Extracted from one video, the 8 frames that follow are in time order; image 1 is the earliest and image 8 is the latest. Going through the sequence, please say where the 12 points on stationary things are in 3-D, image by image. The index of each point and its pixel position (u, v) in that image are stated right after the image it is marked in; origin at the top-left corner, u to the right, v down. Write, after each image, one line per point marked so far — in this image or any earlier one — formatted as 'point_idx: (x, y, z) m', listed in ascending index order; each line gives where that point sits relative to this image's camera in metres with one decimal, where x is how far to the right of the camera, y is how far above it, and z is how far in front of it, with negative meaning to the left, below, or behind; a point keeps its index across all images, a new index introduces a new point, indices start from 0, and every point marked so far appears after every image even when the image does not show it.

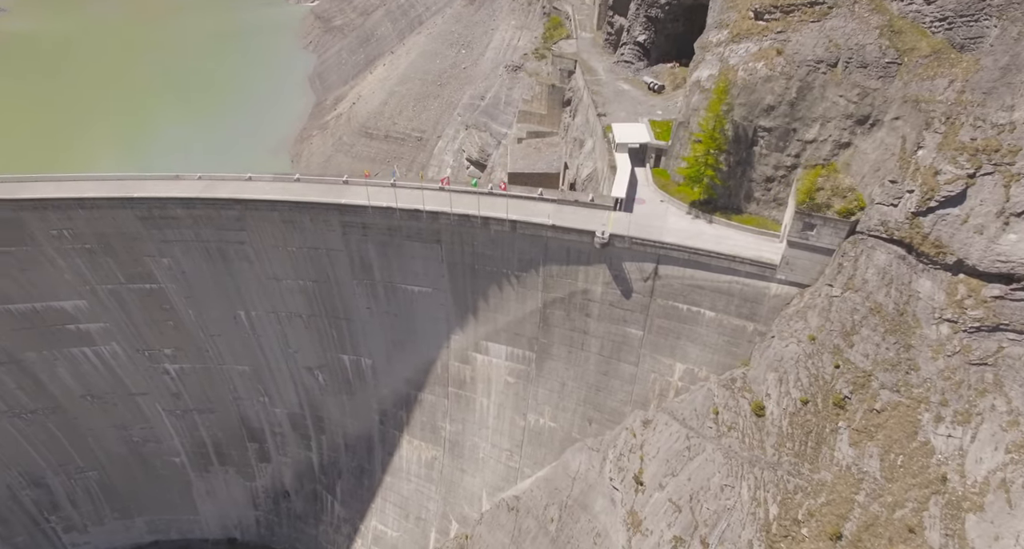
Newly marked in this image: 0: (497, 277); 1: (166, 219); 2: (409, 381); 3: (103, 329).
0: (-0.4, -0.1, +16.2) m
1: (-10.0, +1.7, +16.5) m
2: (-3.6, -3.7, +19.5) m
3: (-14.0, -1.9, +19.2) m
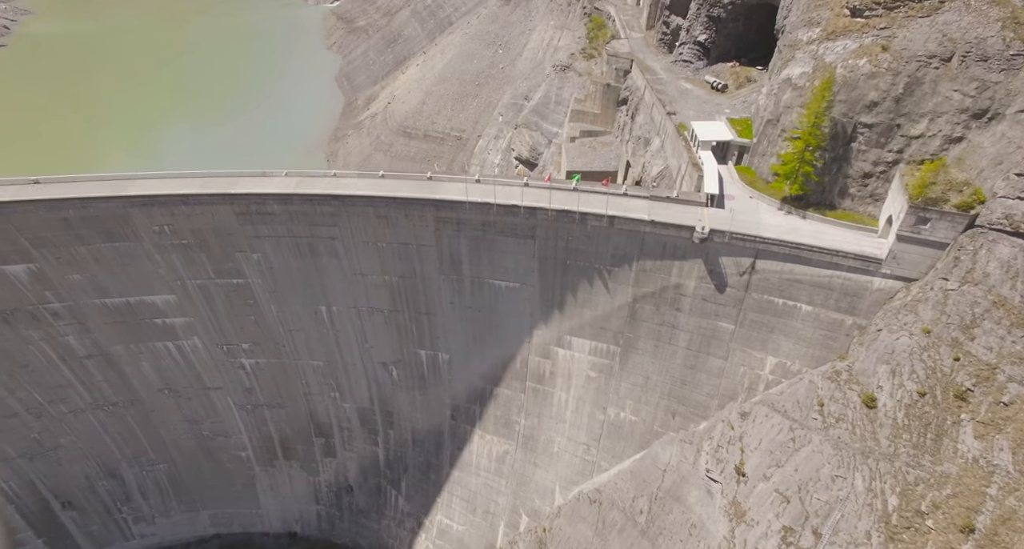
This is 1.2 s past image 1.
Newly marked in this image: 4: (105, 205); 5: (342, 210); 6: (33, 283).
0: (+2.3, +0.1, +16.5) m
1: (-7.4, +1.8, +16.8) m
2: (-1.0, -3.5, +19.8) m
3: (-11.4, -1.7, +19.5) m
4: (-11.6, +2.0, +16.3) m
5: (-4.9, +1.9, +16.7) m
6: (-14.7, -0.3, +17.4) m
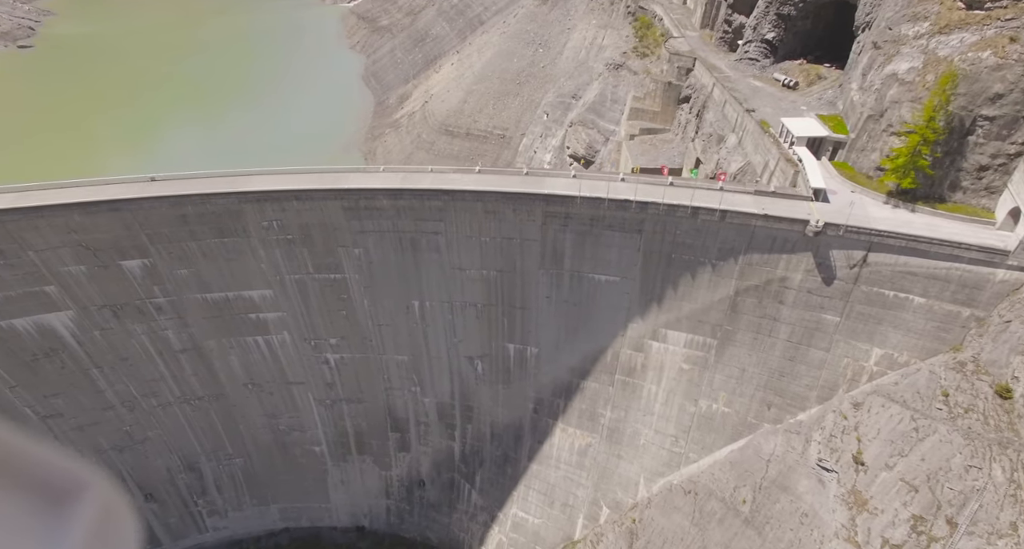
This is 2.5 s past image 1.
0: (+5.4, +0.3, +16.7) m
1: (-4.2, +2.0, +17.0) m
2: (+2.2, -3.4, +20.0) m
3: (-8.2, -1.6, +19.7) m
4: (-8.5, +2.2, +16.6) m
5: (-1.8, +2.1, +16.9) m
6: (-11.6, -0.1, +17.6) m
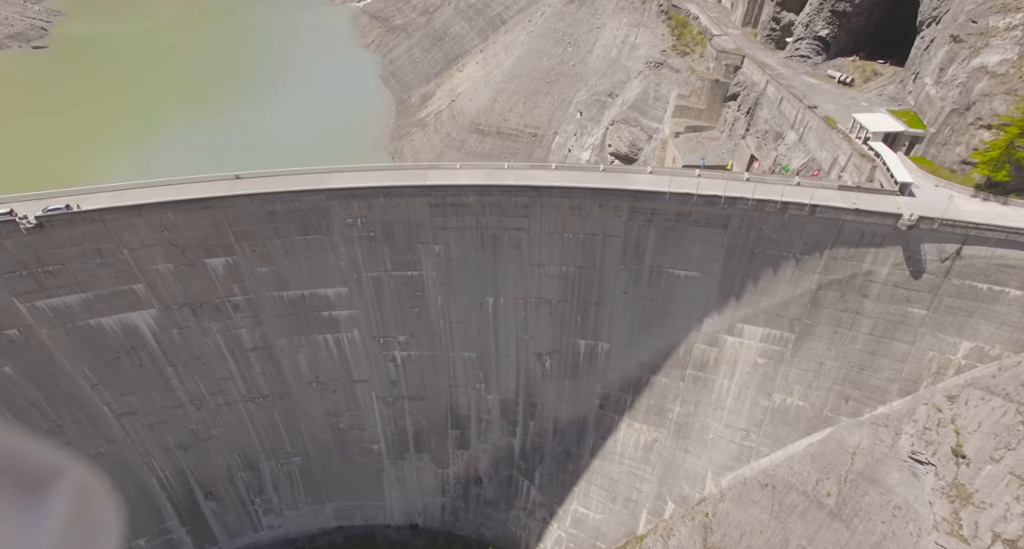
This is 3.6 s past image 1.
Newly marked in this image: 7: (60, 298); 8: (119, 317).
0: (+8.0, +0.4, +16.9) m
1: (-1.7, +2.1, +17.1) m
2: (+4.7, -3.2, +20.1) m
3: (-5.7, -1.5, +19.8) m
4: (-5.9, +2.3, +16.6) m
5: (+0.8, +2.2, +17.0) m
6: (-9.0, 0.0, +17.6) m
7: (-13.3, -0.7, +16.6) m
8: (-12.4, -1.4, +17.7) m
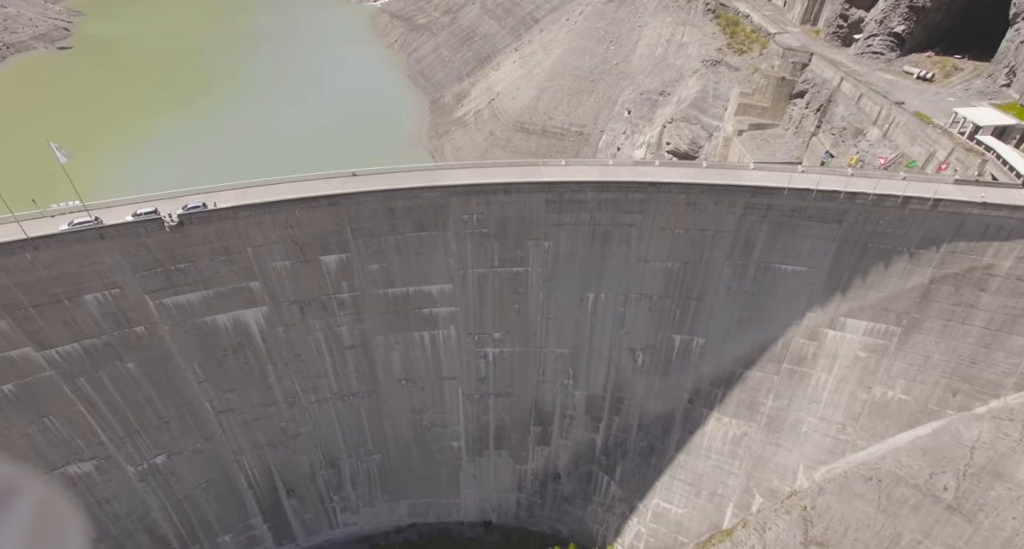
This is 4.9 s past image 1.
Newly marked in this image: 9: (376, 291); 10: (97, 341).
0: (+11.5, +0.6, +17.0) m
1: (+1.8, +2.2, +17.2) m
2: (+8.2, -3.1, +20.3) m
3: (-2.2, -1.4, +19.9) m
4: (-2.4, +2.4, +16.7) m
5: (+4.3, +2.3, +17.1) m
6: (-5.5, 0.0, +17.7) m
7: (-9.8, -0.6, +16.7) m
8: (-8.9, -1.3, +17.8) m
9: (-4.5, -0.5, +18.6) m
10: (-12.2, -2.0, +16.6) m
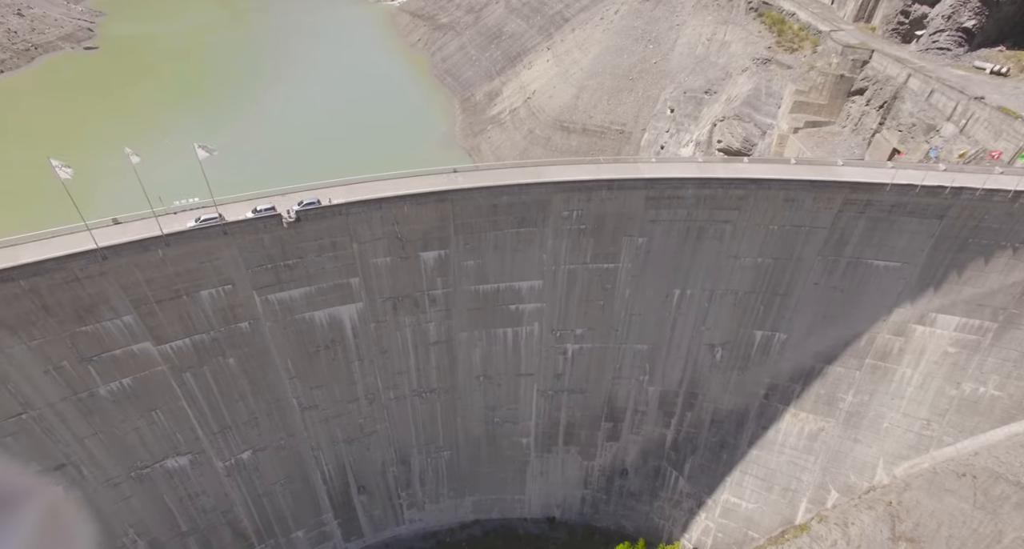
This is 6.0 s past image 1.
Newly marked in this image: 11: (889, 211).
0: (+14.5, +0.7, +17.2) m
1: (+4.9, +2.3, +17.3) m
2: (+11.3, -2.9, +20.4) m
3: (+0.9, -1.2, +20.0) m
4: (+0.6, +2.5, +16.8) m
5: (+7.3, +2.5, +17.3) m
6: (-2.5, +0.2, +17.9) m
7: (-6.7, -0.5, +16.8) m
8: (-5.9, -1.2, +17.9) m
9: (-1.5, -0.4, +18.7) m
10: (-9.1, -1.9, +16.7) m
11: (+11.5, +2.0, +17.1) m
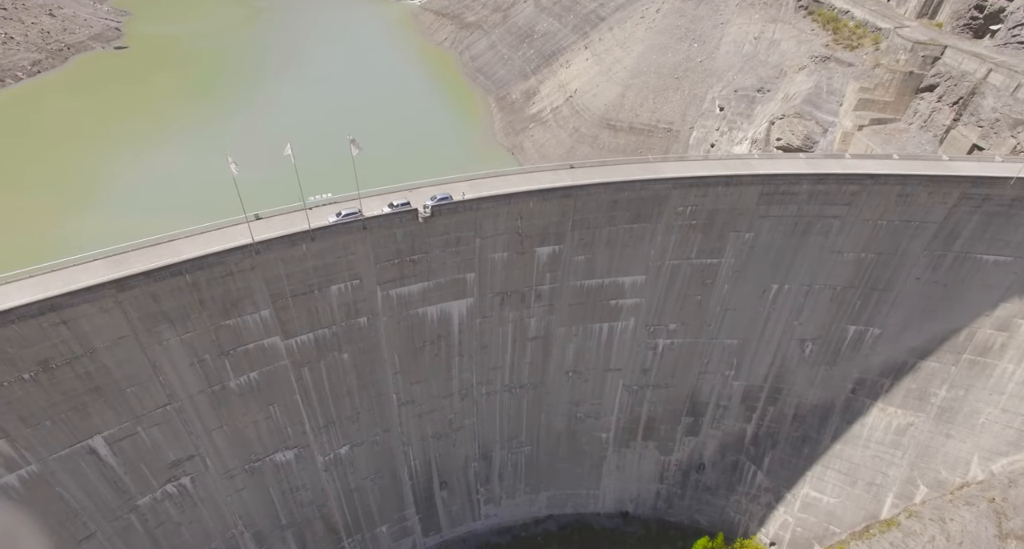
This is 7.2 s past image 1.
0: (+18.1, +0.9, +17.3) m
1: (+8.4, +2.5, +17.5) m
2: (+14.8, -2.7, +20.6) m
3: (+4.4, -1.1, +20.2) m
4: (+4.2, +2.7, +17.0) m
5: (+10.9, +2.7, +17.4) m
6: (+1.1, +0.3, +18.0) m
7: (-3.2, -0.3, +17.0) m
8: (-2.3, -1.0, +18.1) m
9: (+2.1, -0.3, +18.9) m
10: (-5.6, -1.7, +16.9) m
11: (+15.1, +2.2, +17.3) m
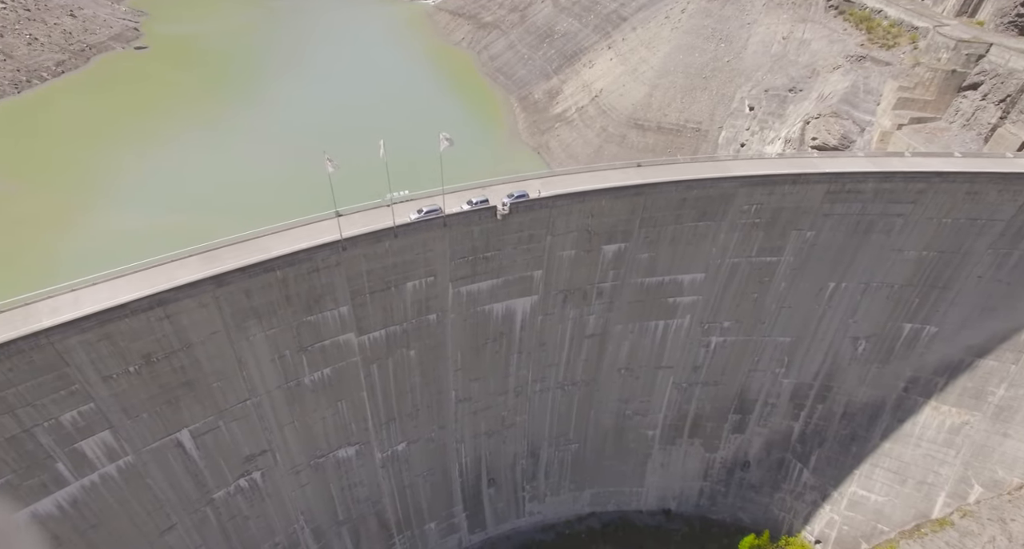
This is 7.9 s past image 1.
0: (+20.2, +1.0, +17.4) m
1: (+10.5, +2.6, +17.6) m
2: (+17.0, -2.7, +20.7) m
3: (+6.6, -1.0, +20.3) m
4: (+6.3, +2.8, +17.1) m
5: (+13.0, +2.7, +17.5) m
6: (+3.2, +0.4, +18.2) m
7: (-1.1, -0.2, +17.1) m
8: (-0.2, -0.9, +18.2) m
9: (+4.2, -0.2, +19.0) m
10: (-3.5, -1.6, +17.0) m
11: (+17.2, +2.2, +17.4) m
